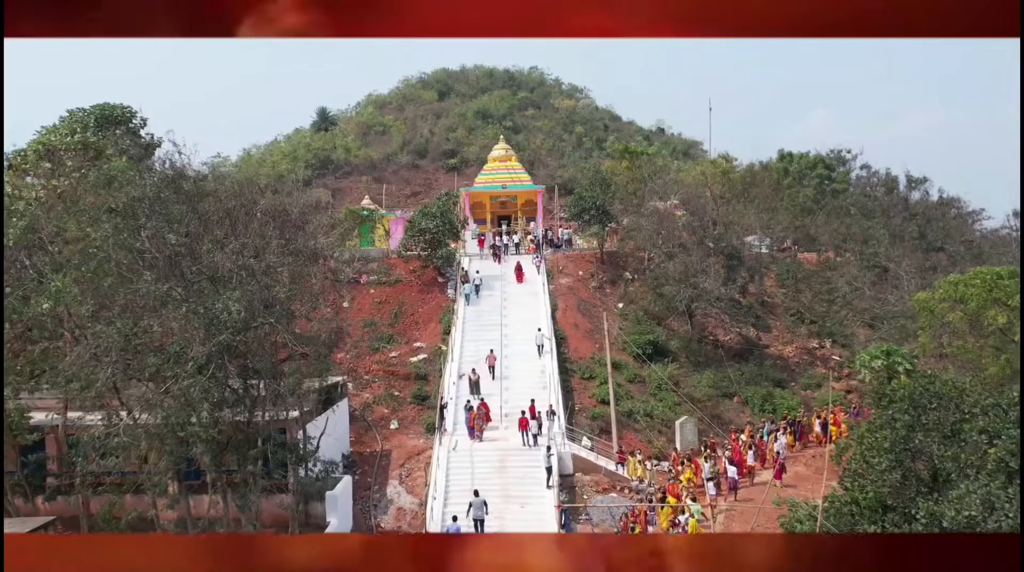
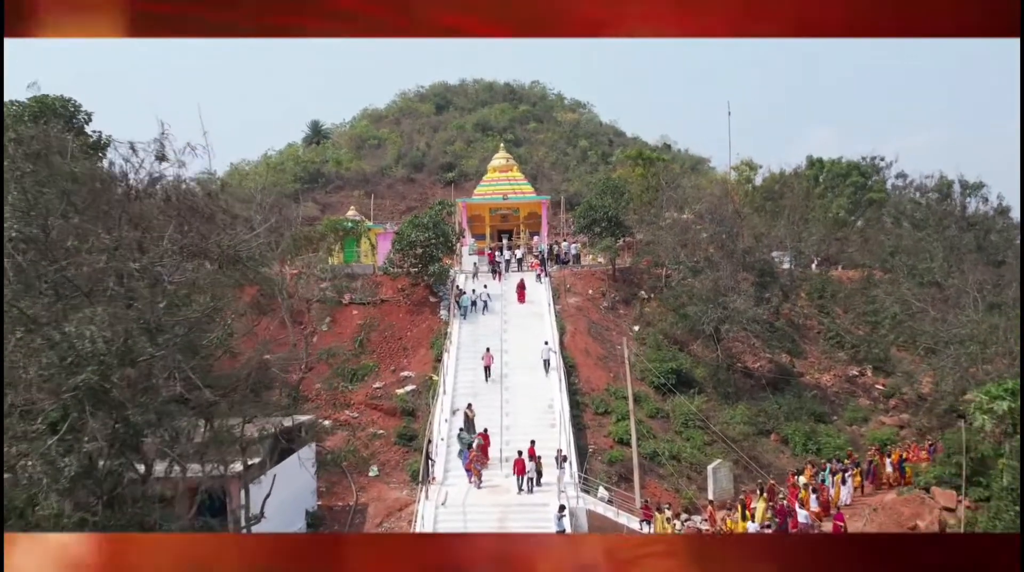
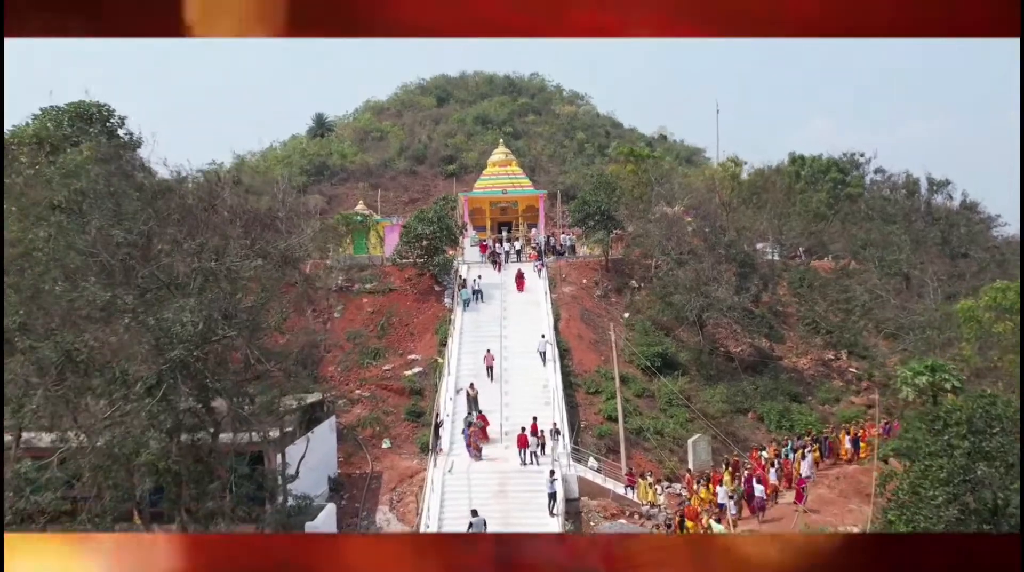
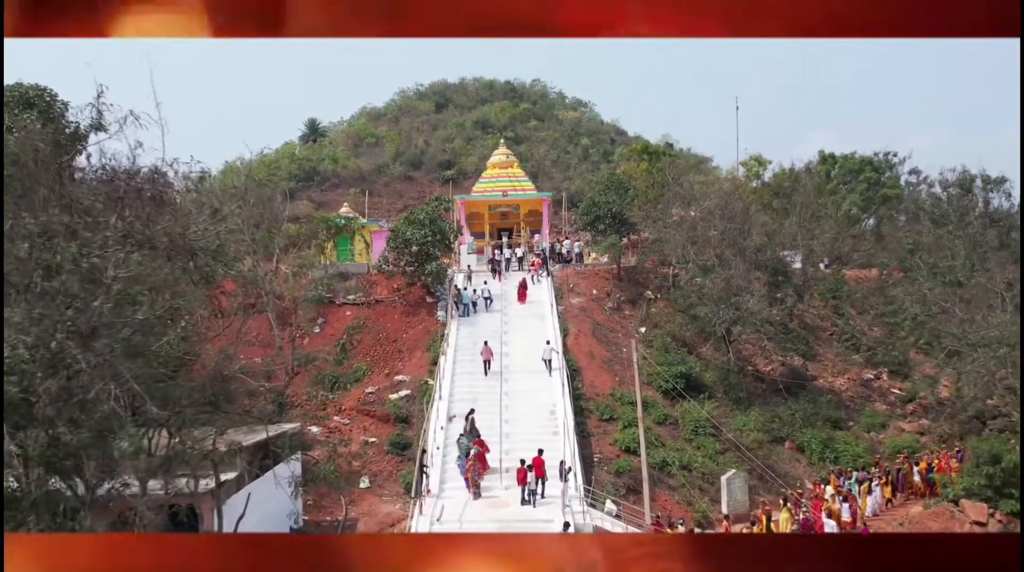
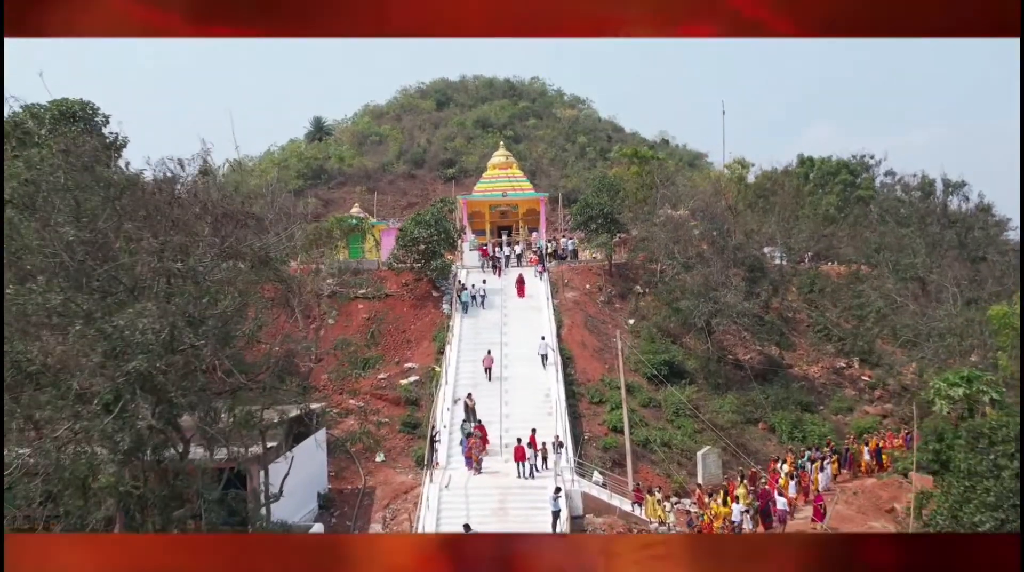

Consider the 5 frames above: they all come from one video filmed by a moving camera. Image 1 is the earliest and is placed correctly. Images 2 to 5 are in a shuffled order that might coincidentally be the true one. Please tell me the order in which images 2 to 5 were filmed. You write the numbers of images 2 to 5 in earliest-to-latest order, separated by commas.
3, 5, 2, 4
